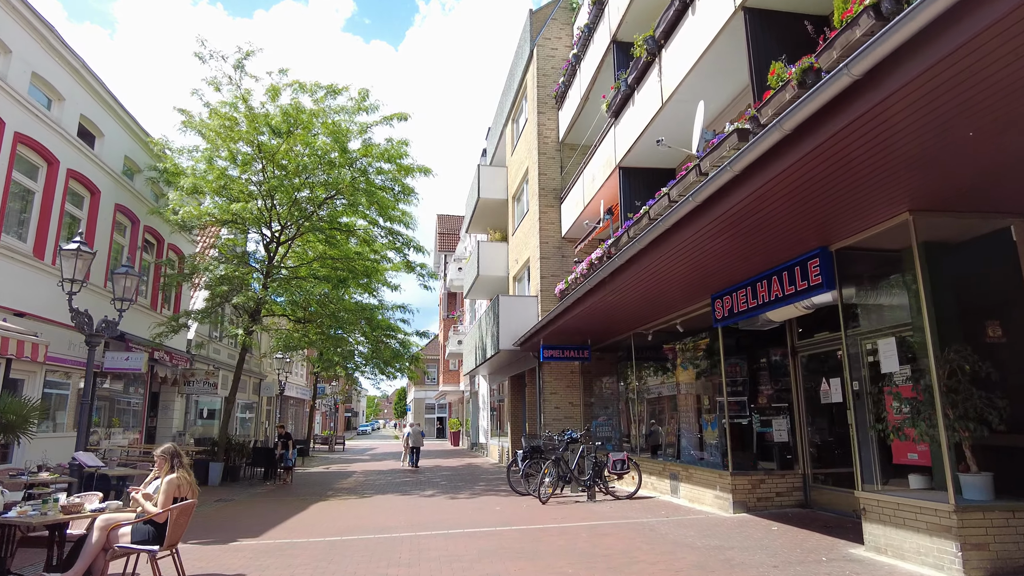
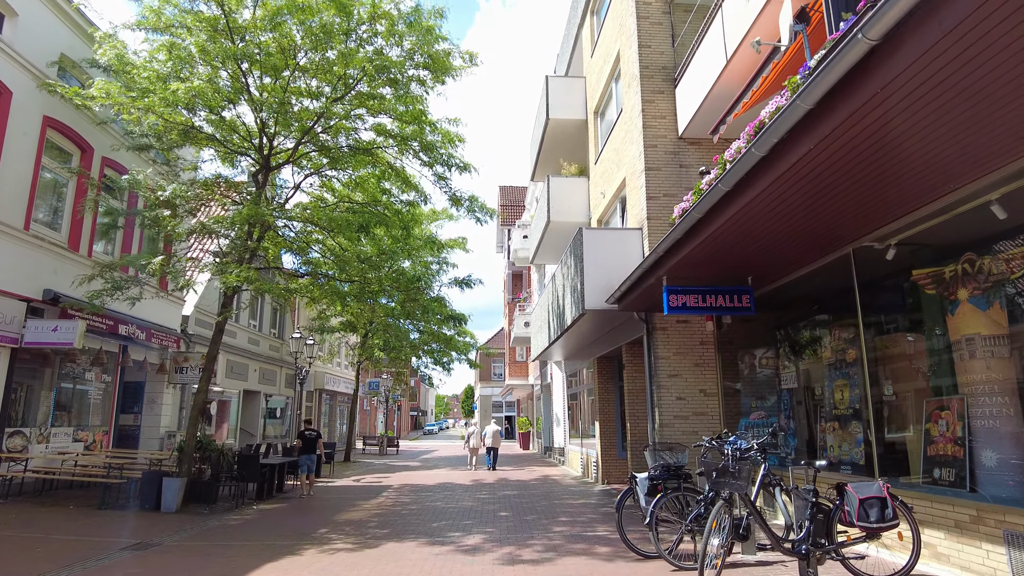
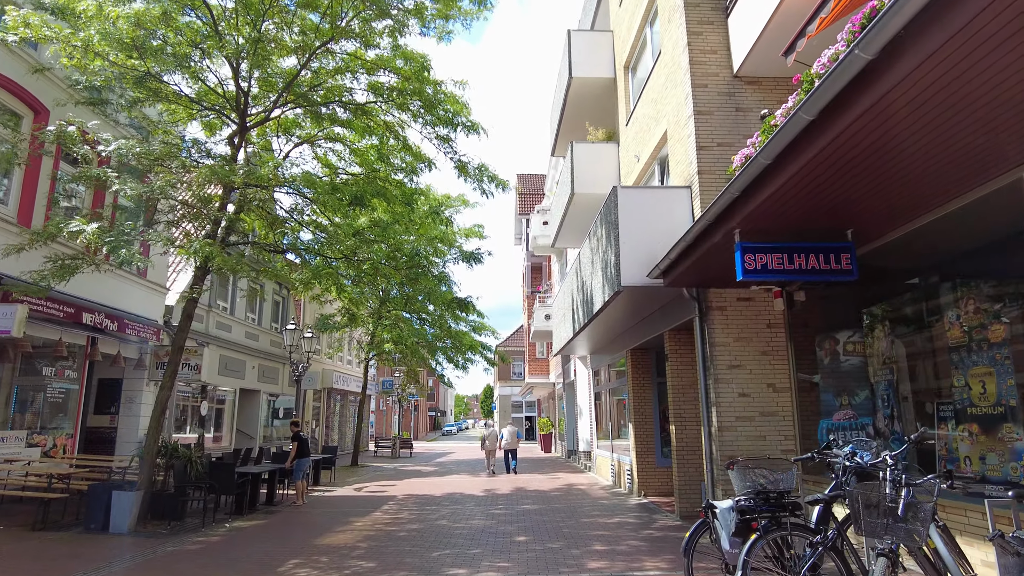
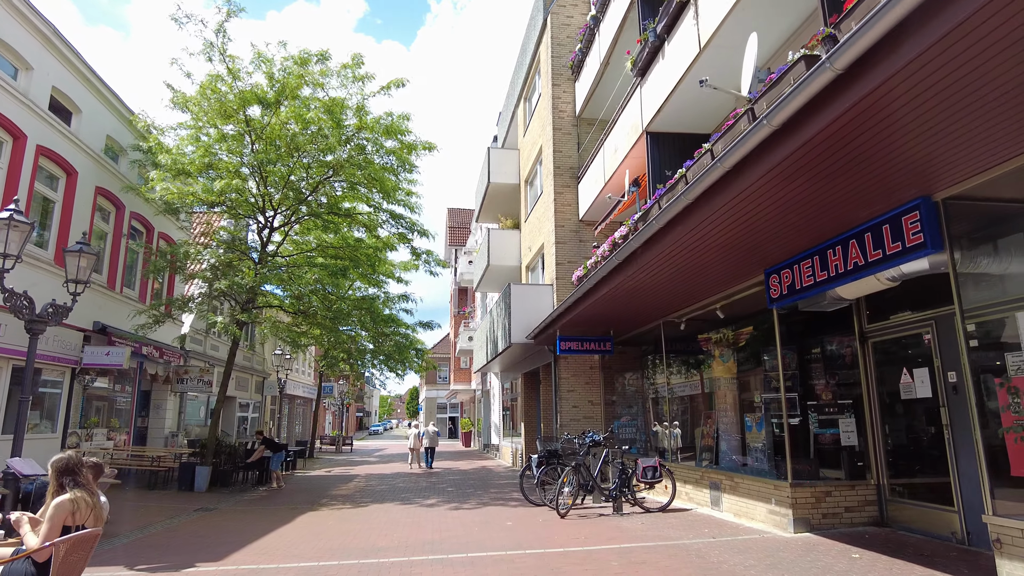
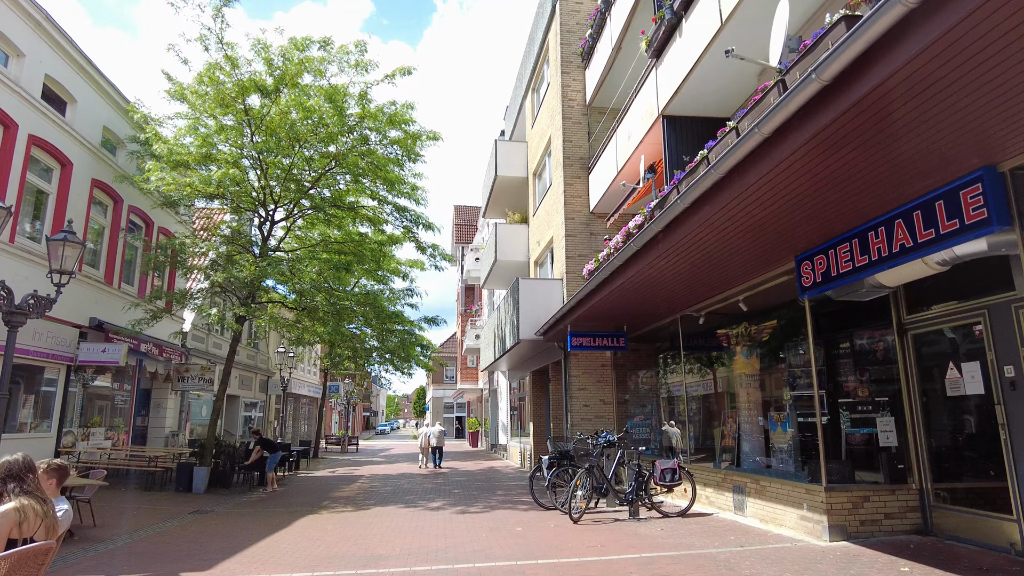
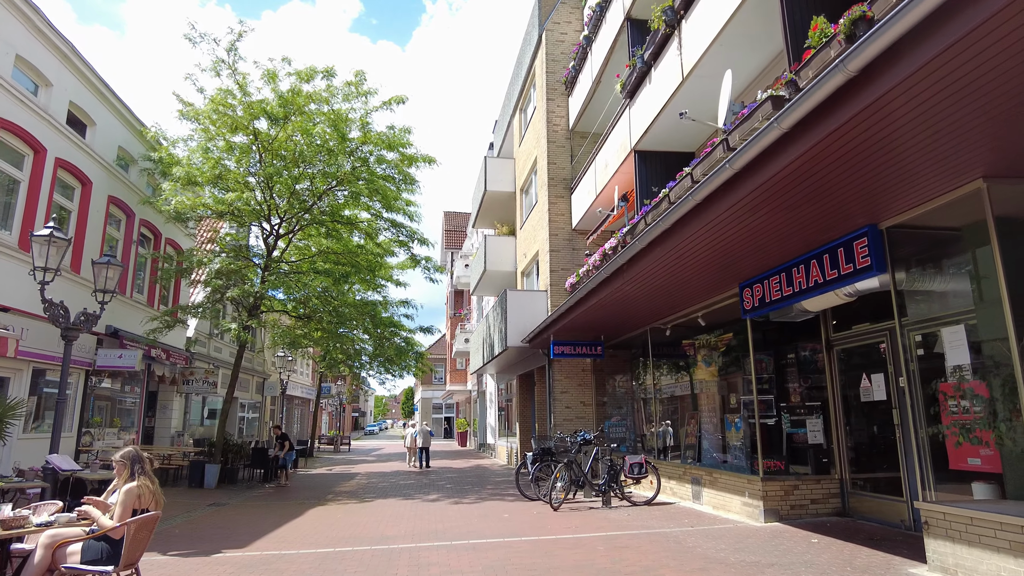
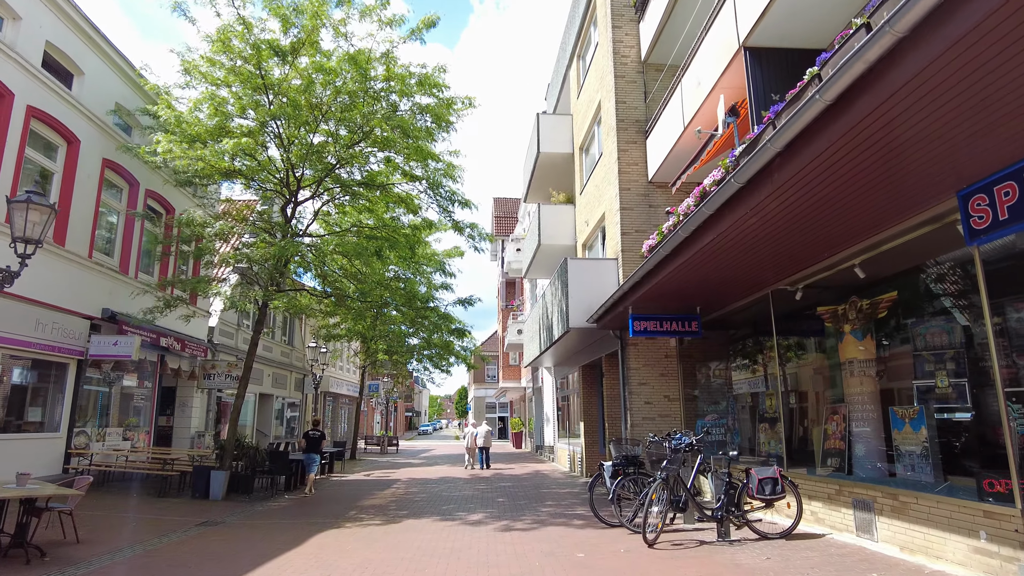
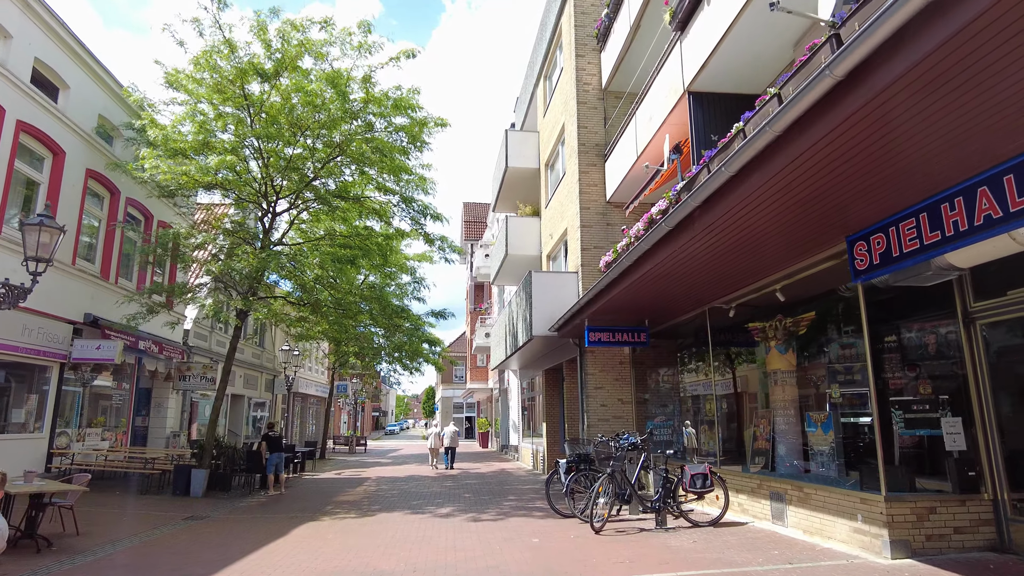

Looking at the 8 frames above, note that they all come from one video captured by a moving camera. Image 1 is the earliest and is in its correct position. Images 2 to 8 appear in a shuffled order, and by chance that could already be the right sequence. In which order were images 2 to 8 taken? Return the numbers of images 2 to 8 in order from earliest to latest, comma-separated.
6, 4, 5, 8, 7, 2, 3
